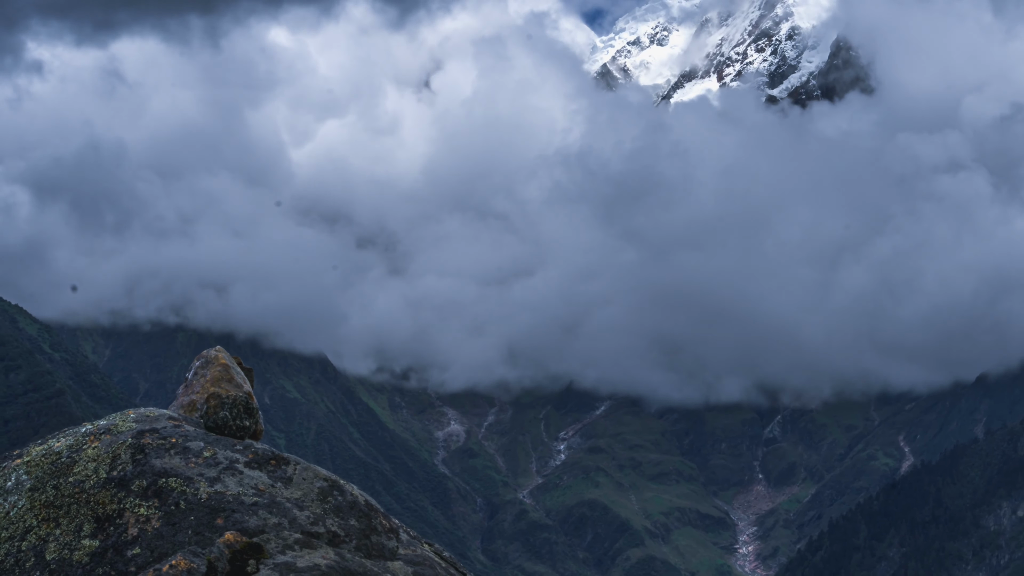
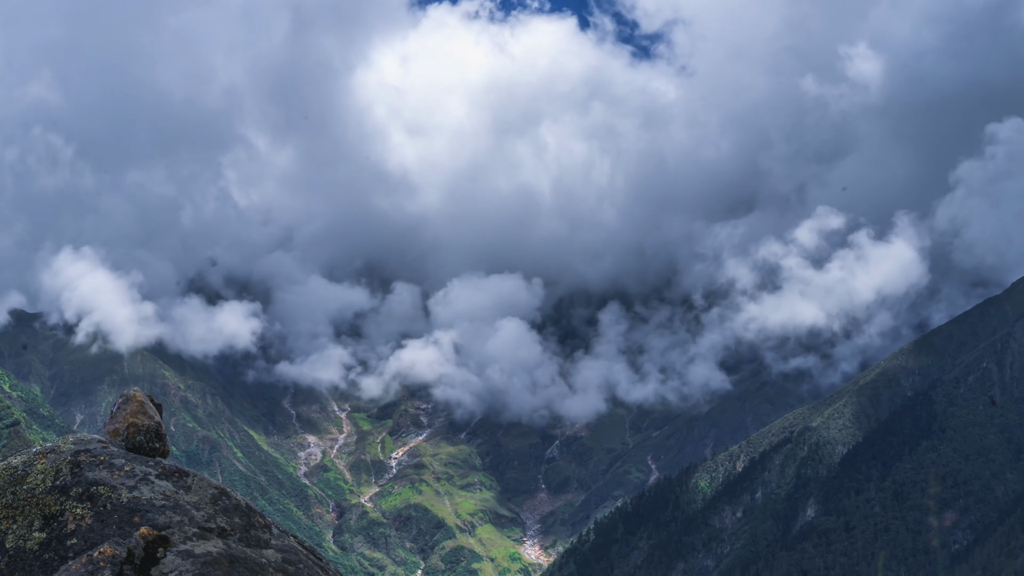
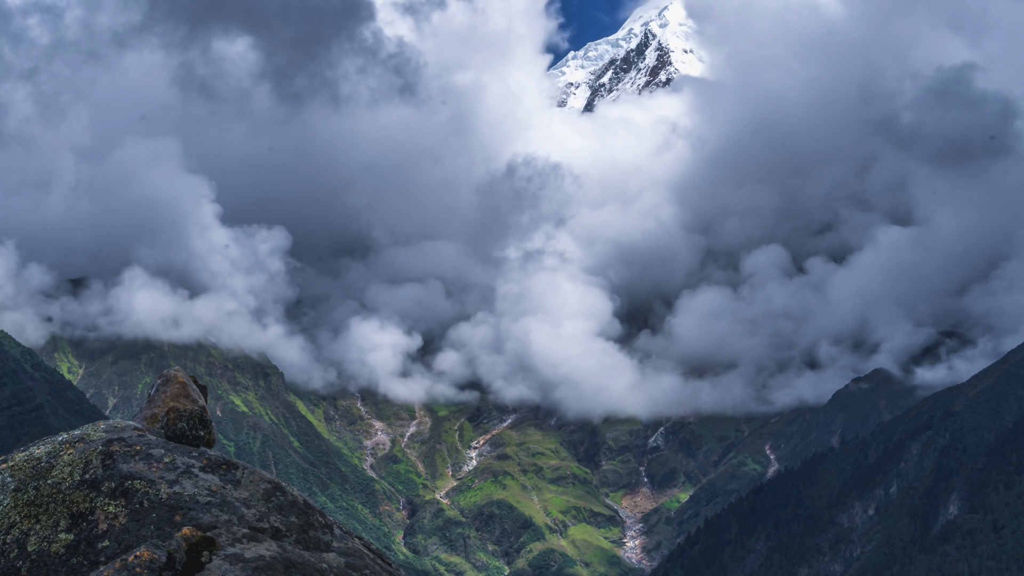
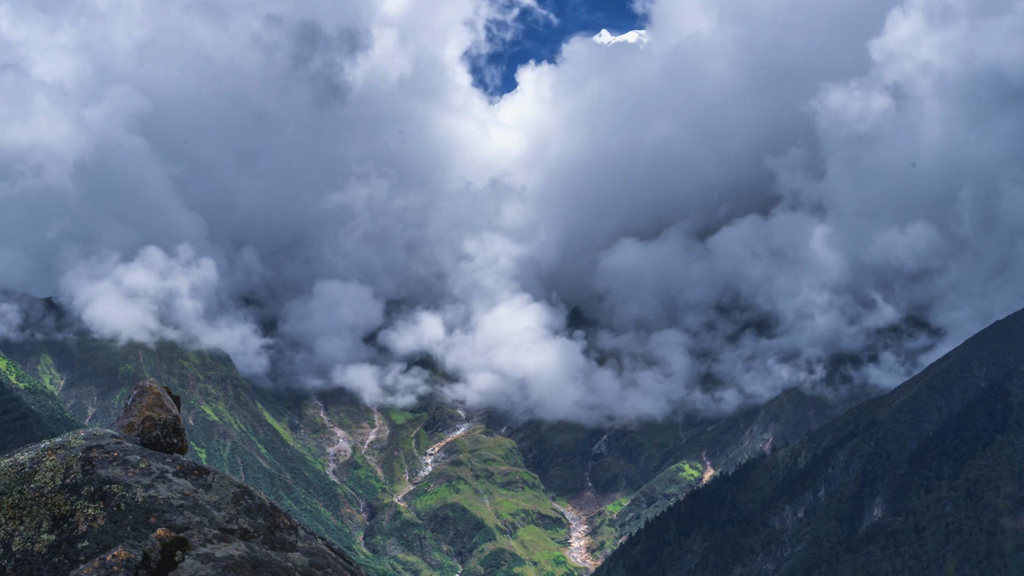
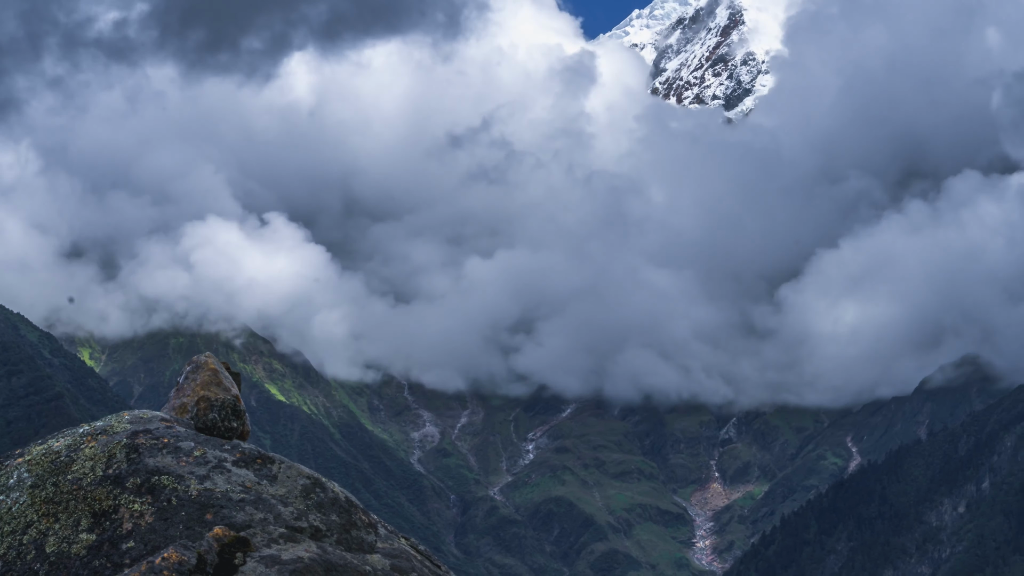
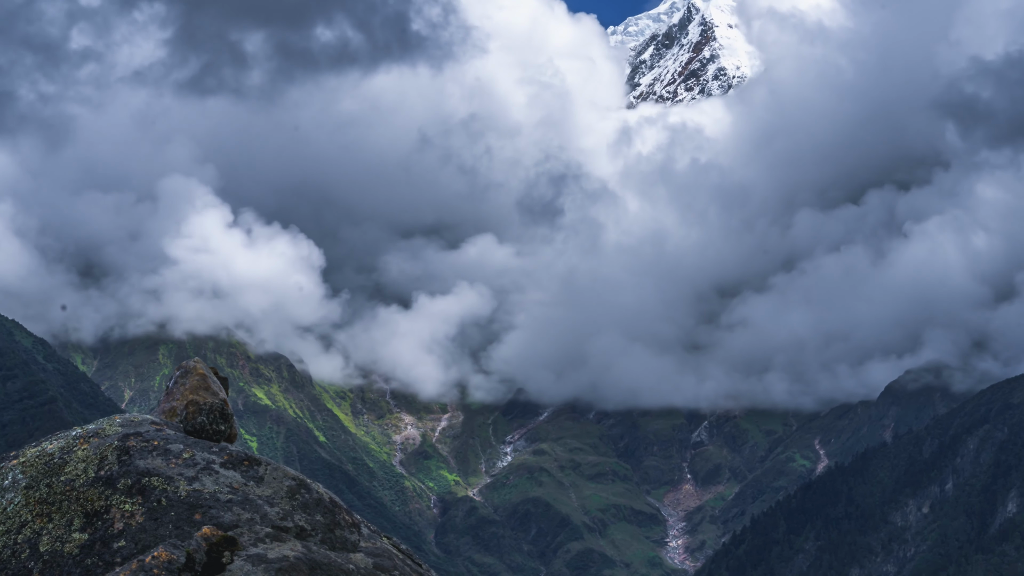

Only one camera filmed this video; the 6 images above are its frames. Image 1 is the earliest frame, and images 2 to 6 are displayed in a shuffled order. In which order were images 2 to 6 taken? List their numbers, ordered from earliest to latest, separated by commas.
5, 6, 3, 4, 2
